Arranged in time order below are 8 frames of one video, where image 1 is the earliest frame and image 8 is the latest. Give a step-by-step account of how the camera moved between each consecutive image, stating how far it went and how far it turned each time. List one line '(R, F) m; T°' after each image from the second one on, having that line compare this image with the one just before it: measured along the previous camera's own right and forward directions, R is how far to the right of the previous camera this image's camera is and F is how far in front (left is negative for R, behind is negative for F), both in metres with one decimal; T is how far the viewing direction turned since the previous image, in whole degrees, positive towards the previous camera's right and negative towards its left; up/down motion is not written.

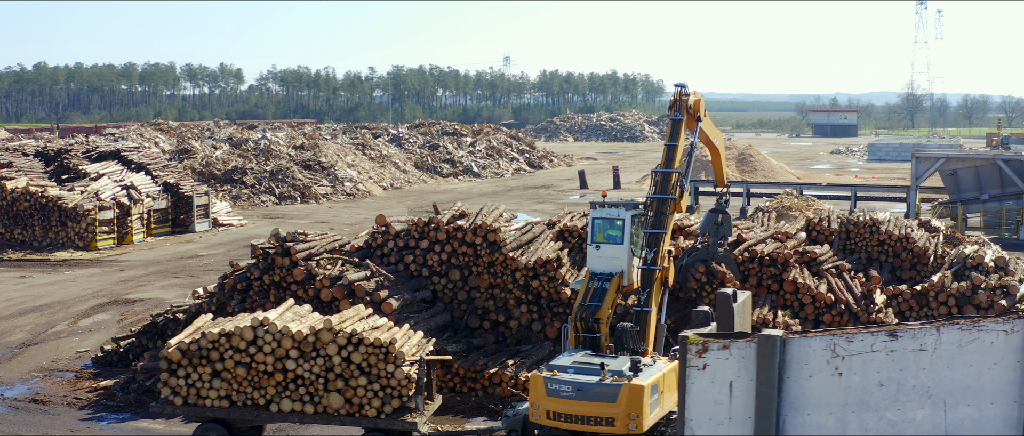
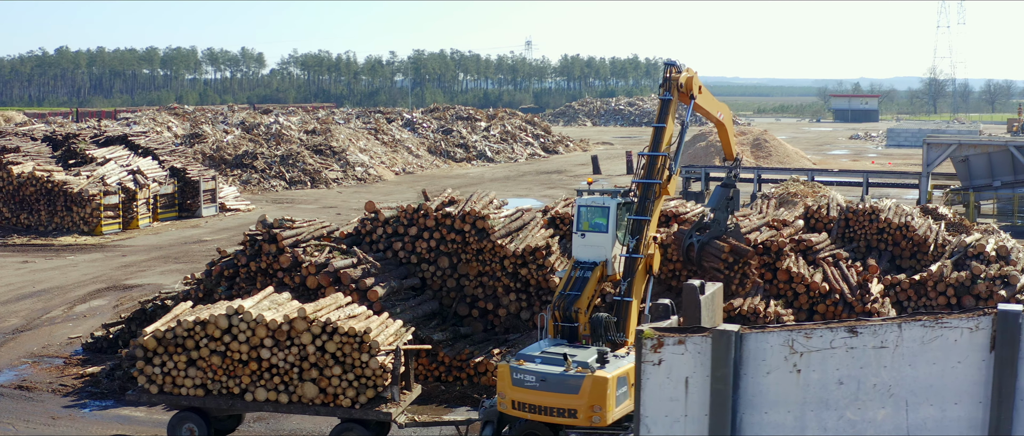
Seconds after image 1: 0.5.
(+0.4, +0.2) m; -1°
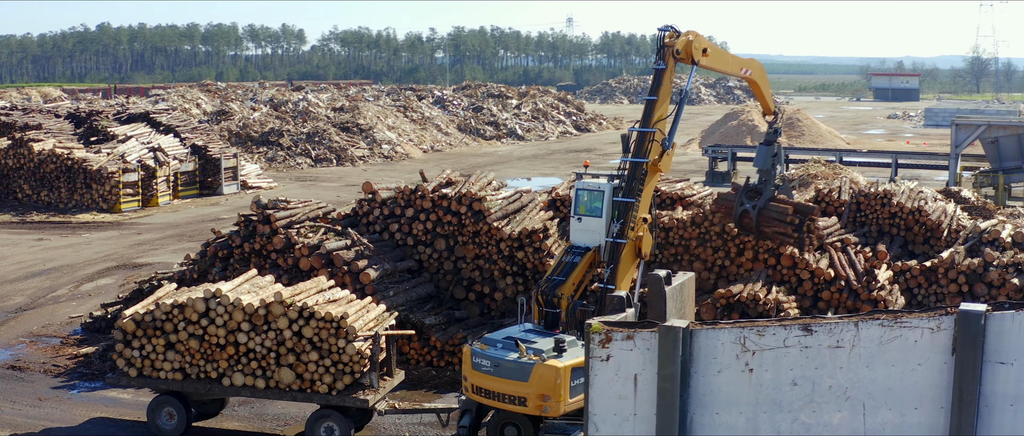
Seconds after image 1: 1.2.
(+0.5, +0.3) m; -2°
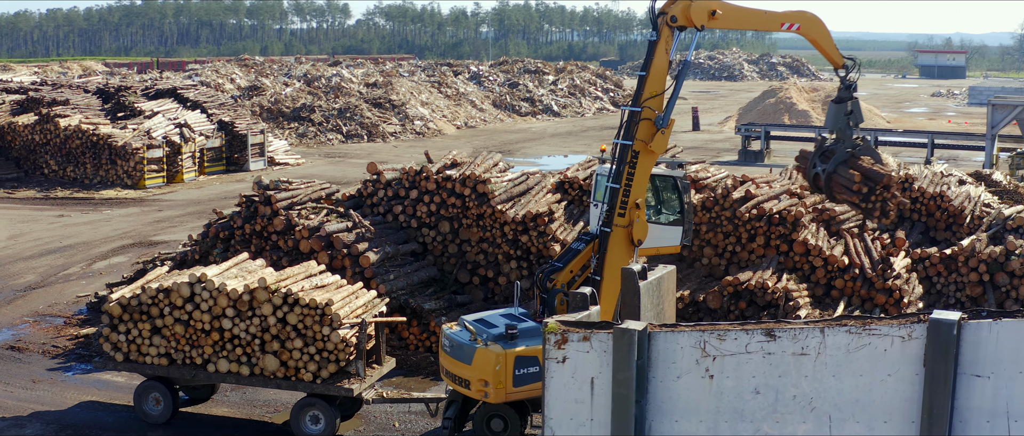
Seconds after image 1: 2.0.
(+0.5, +0.4) m; -2°
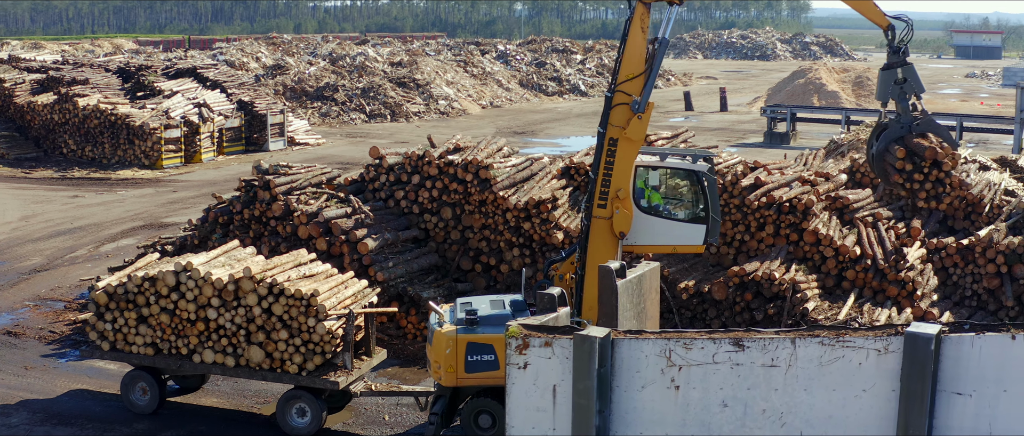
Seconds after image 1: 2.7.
(+0.3, +0.3) m; -2°
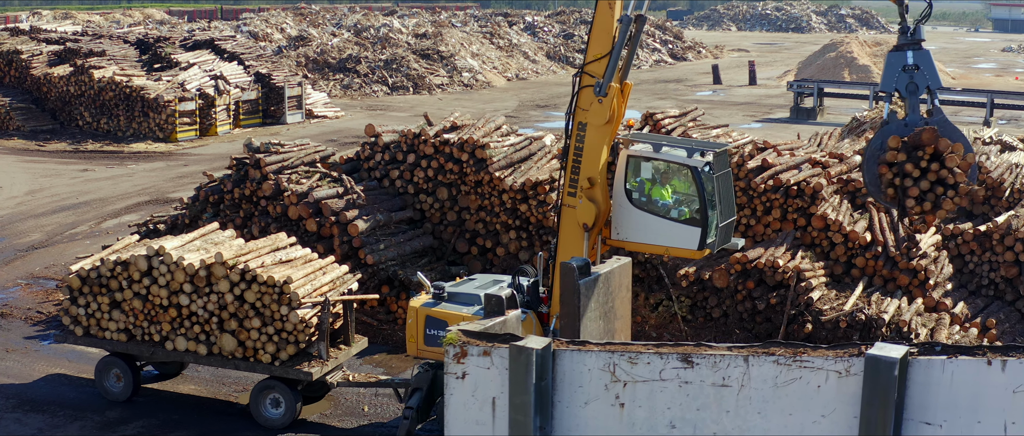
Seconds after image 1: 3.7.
(+0.4, +0.5) m; -2°
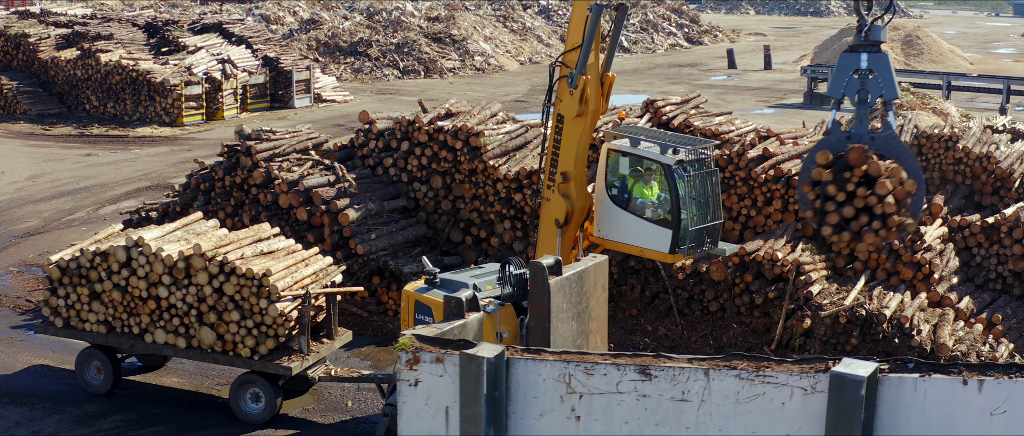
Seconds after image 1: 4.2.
(+0.3, +0.3) m; -1°
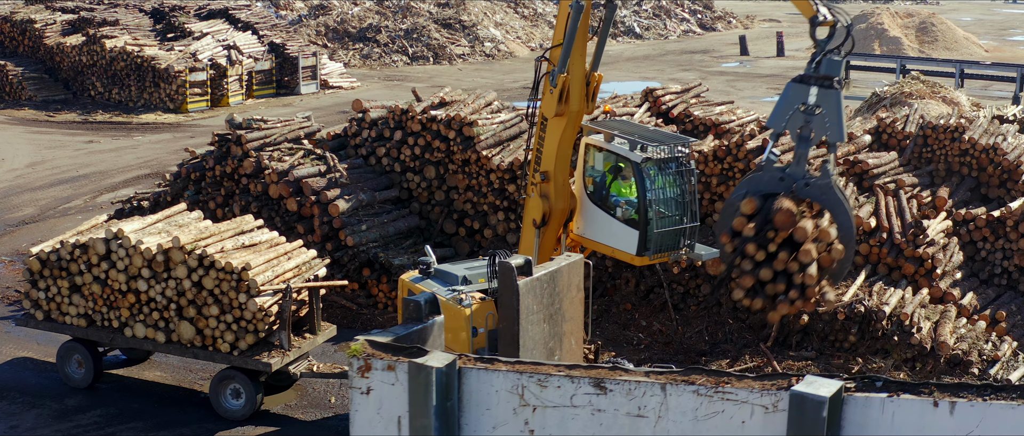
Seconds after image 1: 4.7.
(+0.2, +0.2) m; -1°
